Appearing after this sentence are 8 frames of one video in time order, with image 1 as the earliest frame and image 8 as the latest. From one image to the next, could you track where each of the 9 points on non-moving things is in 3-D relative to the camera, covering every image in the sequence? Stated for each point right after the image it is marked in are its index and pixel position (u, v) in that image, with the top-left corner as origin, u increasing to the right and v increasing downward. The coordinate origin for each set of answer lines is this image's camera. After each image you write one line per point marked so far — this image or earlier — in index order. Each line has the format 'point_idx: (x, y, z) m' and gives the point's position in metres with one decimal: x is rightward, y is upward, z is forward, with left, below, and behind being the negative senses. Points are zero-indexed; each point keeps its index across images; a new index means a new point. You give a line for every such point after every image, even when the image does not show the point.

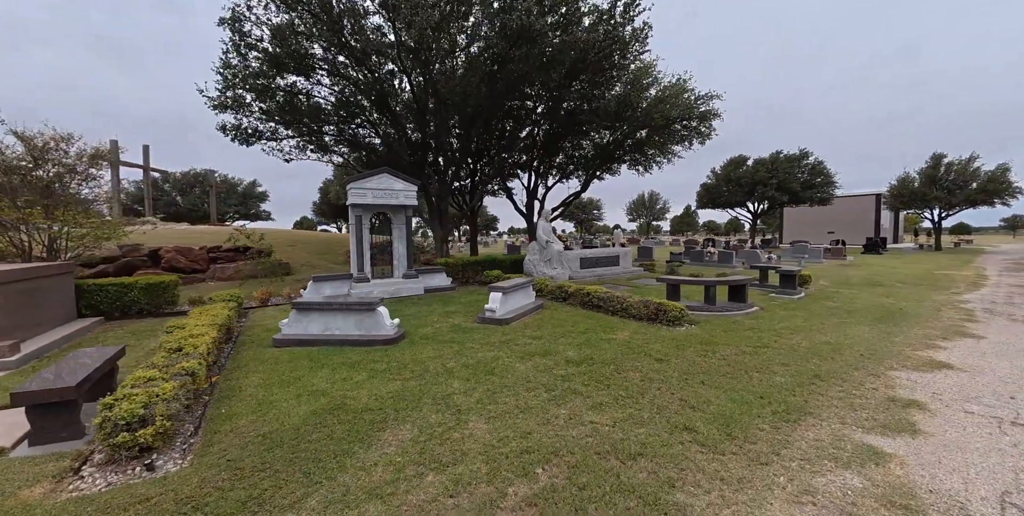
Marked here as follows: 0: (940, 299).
0: (+10.6, -1.0, +9.9) m
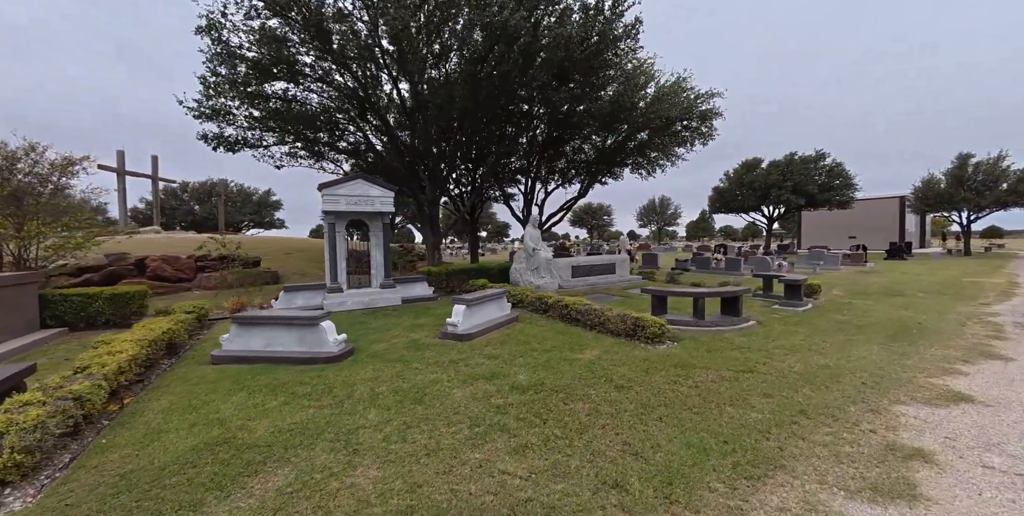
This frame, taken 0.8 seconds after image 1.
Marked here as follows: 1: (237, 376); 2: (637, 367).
0: (+9.9, -1.2, +8.7) m
1: (-4.4, -1.9, +6.3) m
2: (+1.8, -1.6, +5.8) m
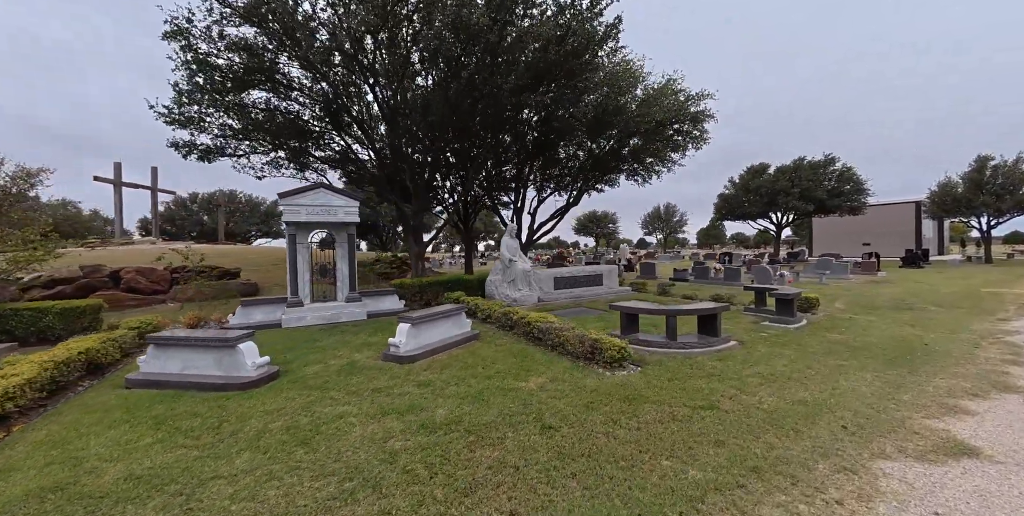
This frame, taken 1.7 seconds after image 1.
0: (+9.0, -1.4, +7.7) m
1: (-5.4, -2.1, +5.6) m
2: (+0.9, -1.8, +5.0) m
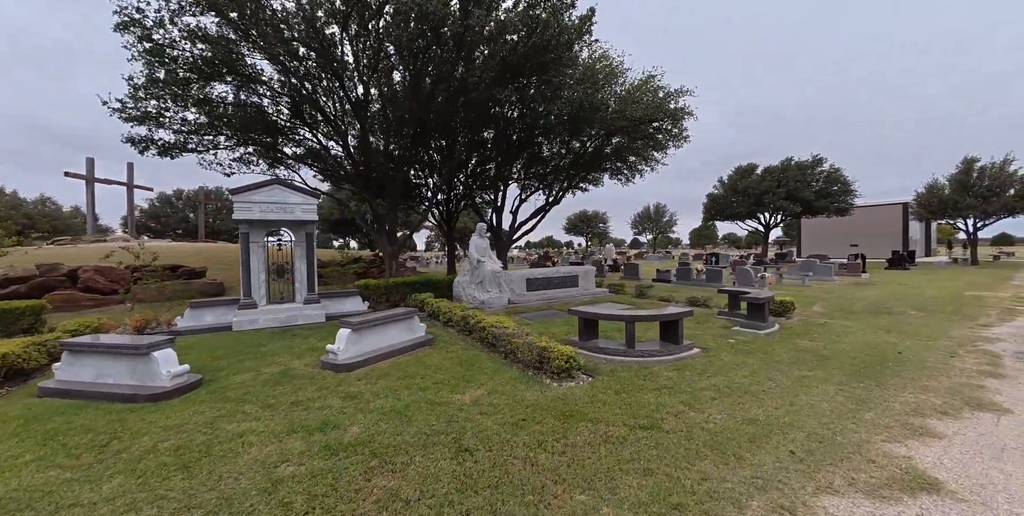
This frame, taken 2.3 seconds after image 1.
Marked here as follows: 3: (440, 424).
0: (+8.2, -1.4, +7.3) m
1: (-6.2, -2.1, +5.1) m
2: (0.0, -1.8, +4.5) m
3: (-0.8, -1.8, +4.4) m
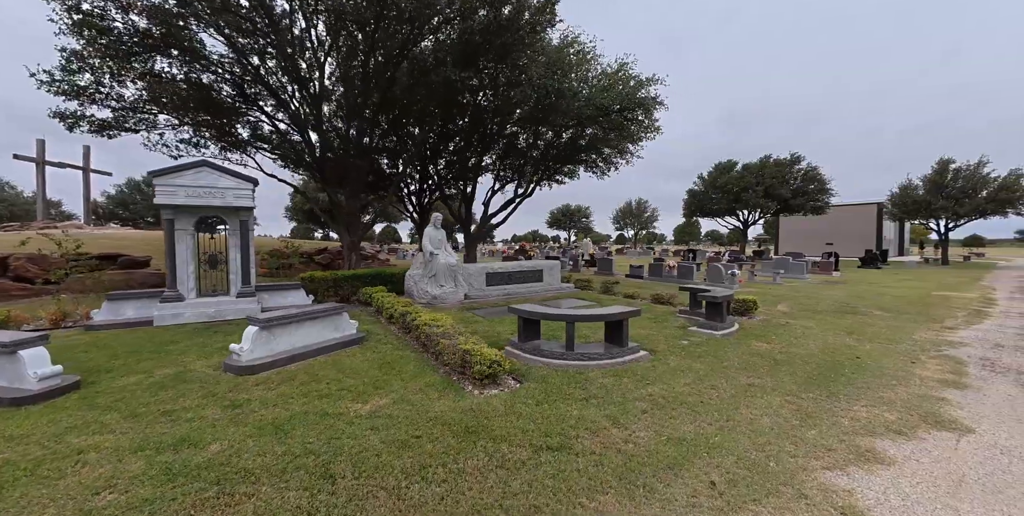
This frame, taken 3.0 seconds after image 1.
0: (+7.1, -1.4, +6.8) m
1: (-7.3, -1.9, +4.3) m
2: (-1.0, -1.7, +3.9) m
3: (-1.8, -1.7, +3.7) m
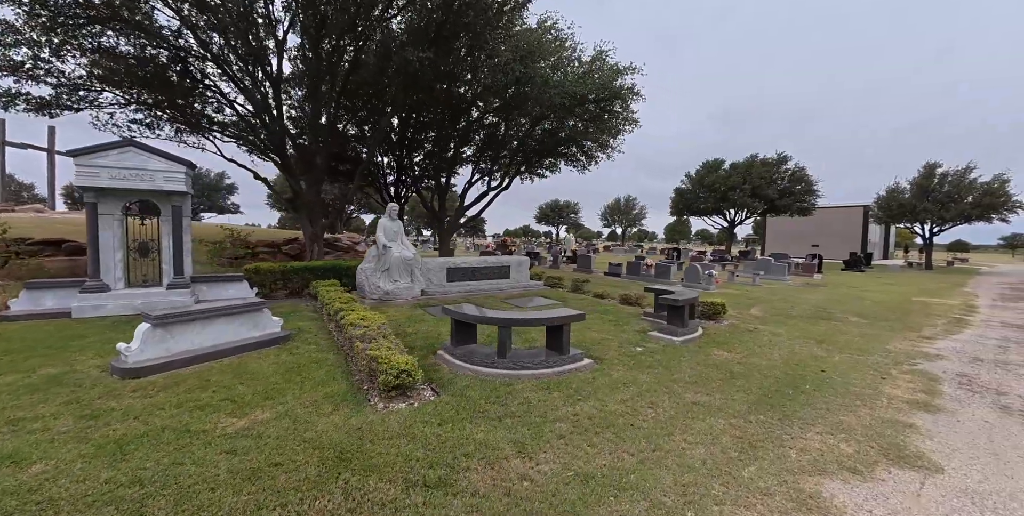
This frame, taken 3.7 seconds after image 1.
0: (+6.1, -1.5, +6.3) m
1: (-8.2, -1.6, +3.5) m
2: (-1.9, -1.6, +3.2) m
3: (-2.7, -1.6, +3.0) m
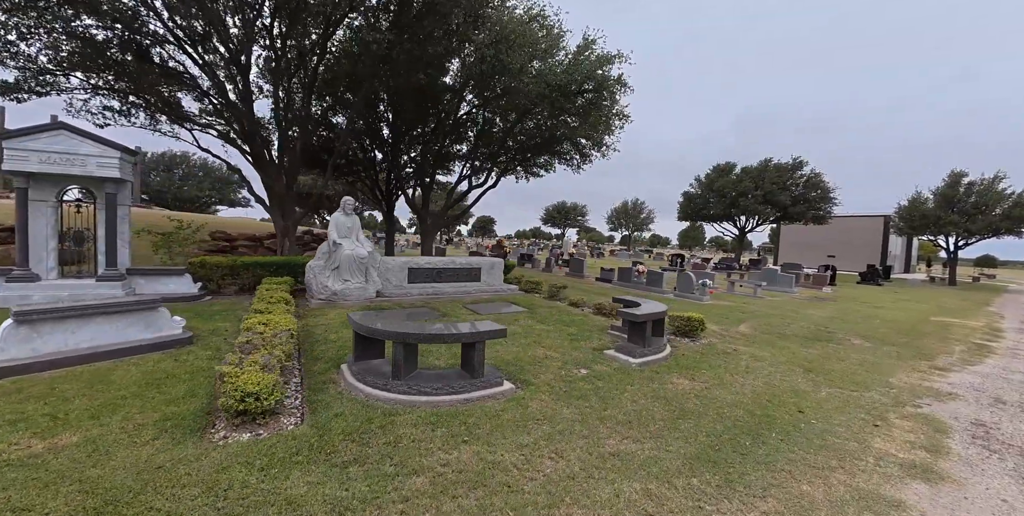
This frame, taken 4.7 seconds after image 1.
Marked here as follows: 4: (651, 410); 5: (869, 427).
0: (+5.1, -1.7, +5.2) m
1: (-9.3, -1.4, +2.9) m
2: (-3.1, -1.5, +2.4) m
3: (-3.9, -1.5, +2.2) m
4: (+1.4, -1.6, +4.1) m
5: (+3.6, -1.7, +4.0) m
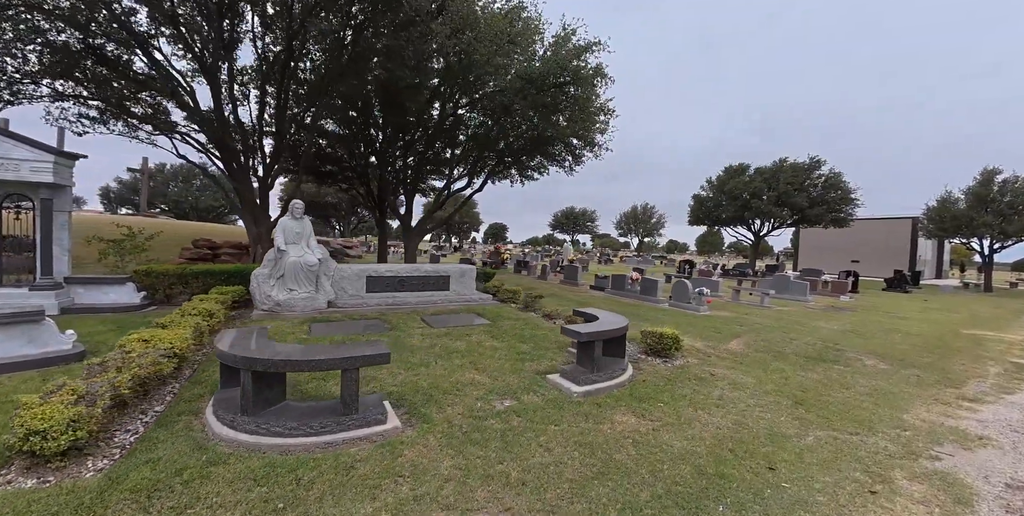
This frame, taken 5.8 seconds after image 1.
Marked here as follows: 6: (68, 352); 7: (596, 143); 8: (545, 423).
0: (+4.1, -1.7, +4.0) m
1: (-10.4, -1.5, +2.4) m
2: (-4.2, -1.6, +1.6) m
3: (-4.9, -1.6, +1.5) m
4: (+0.4, -1.6, +3.1) m
5: (+2.6, -1.7, +2.9) m
6: (-5.8, -1.2, +5.1) m
7: (+3.4, +4.5, +15.3) m
8: (+0.4, -1.5, +3.8) m
